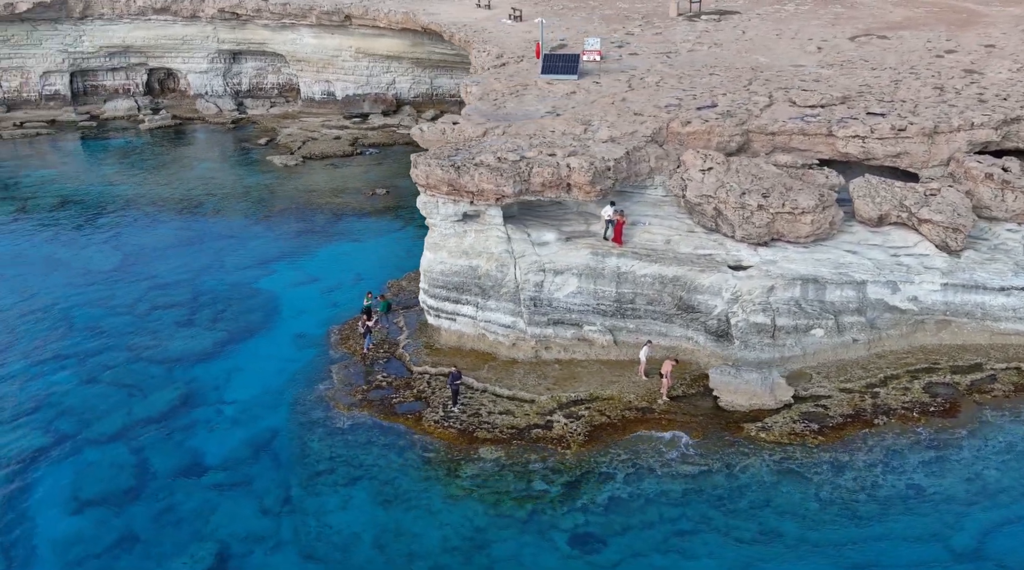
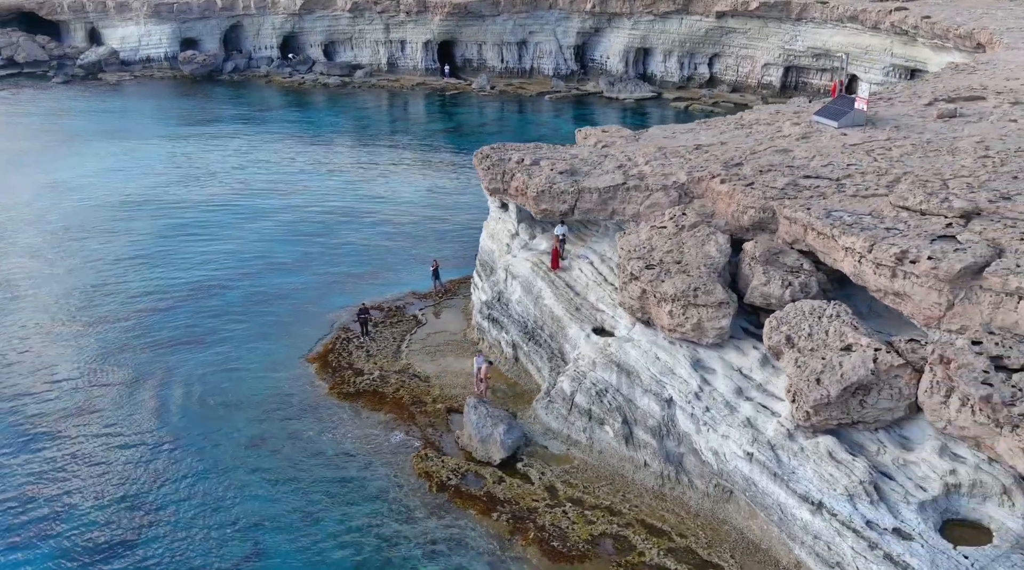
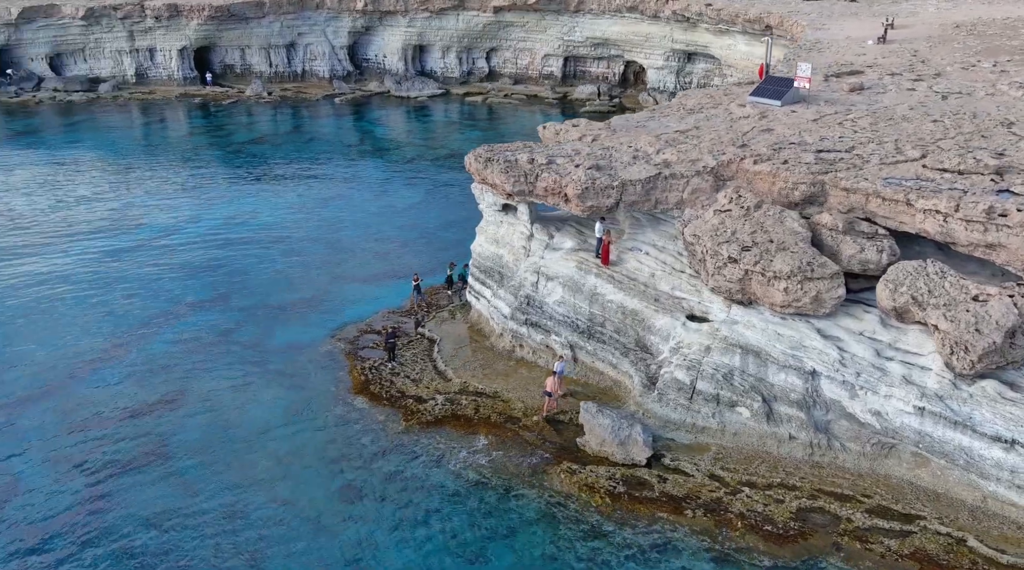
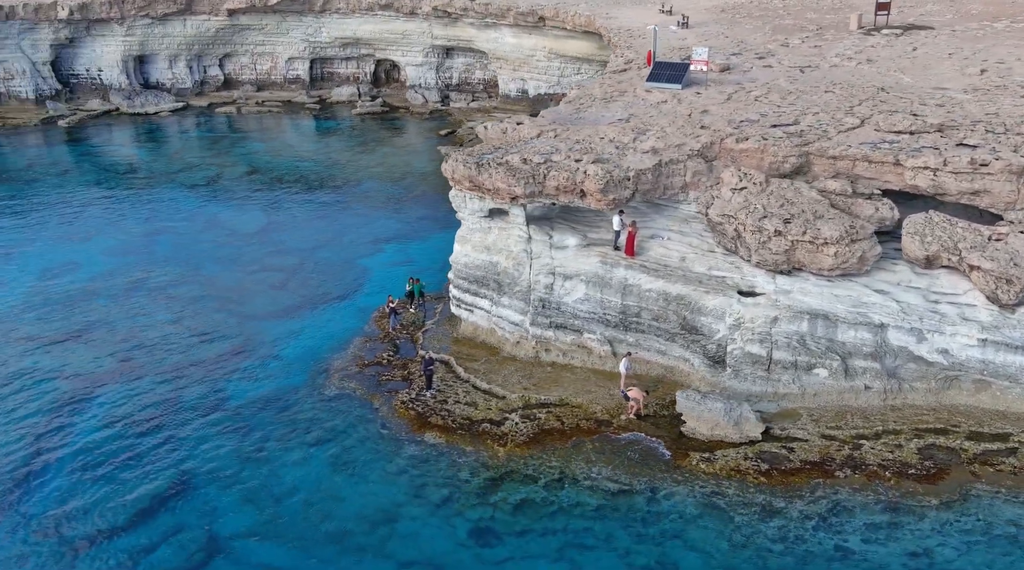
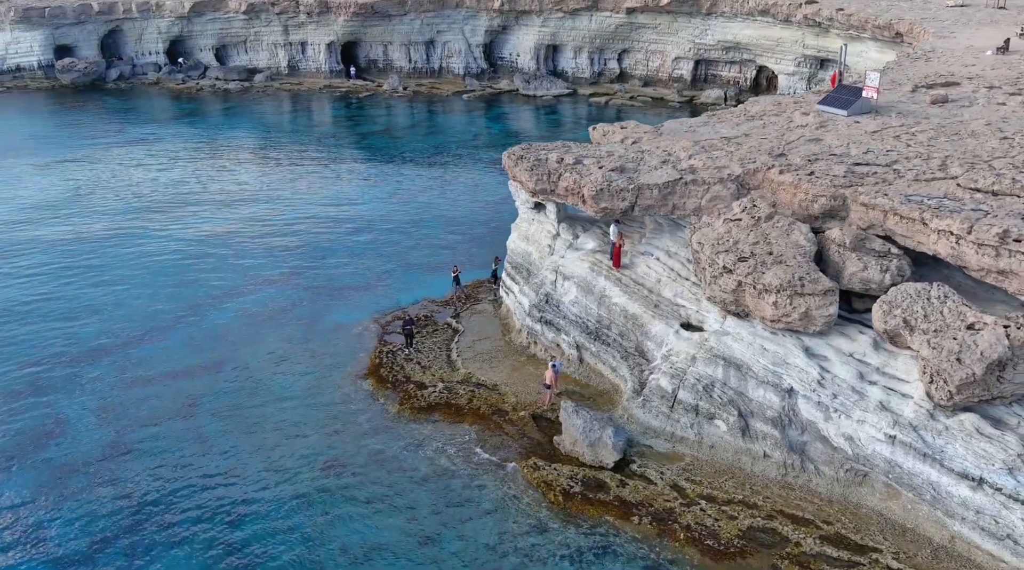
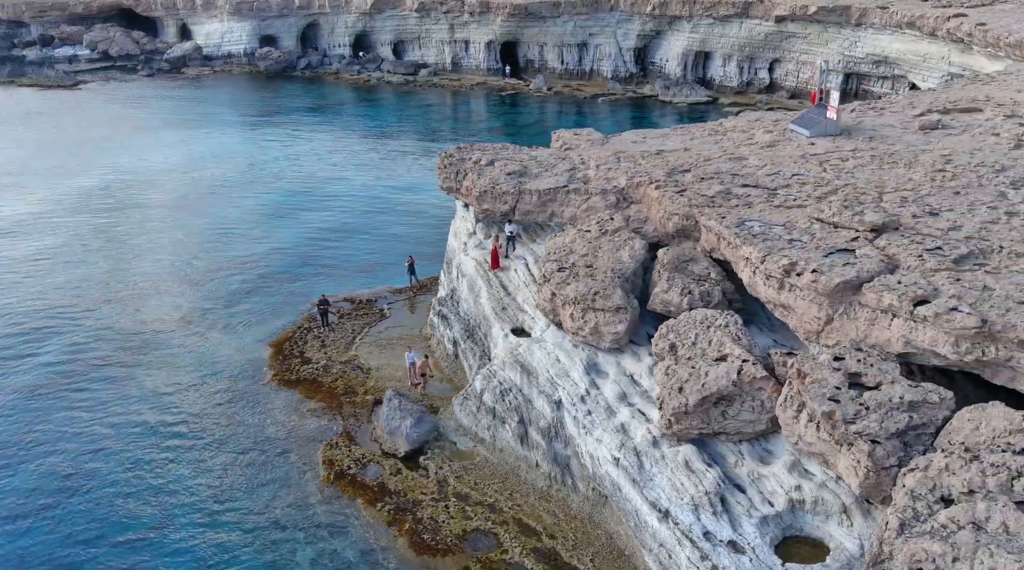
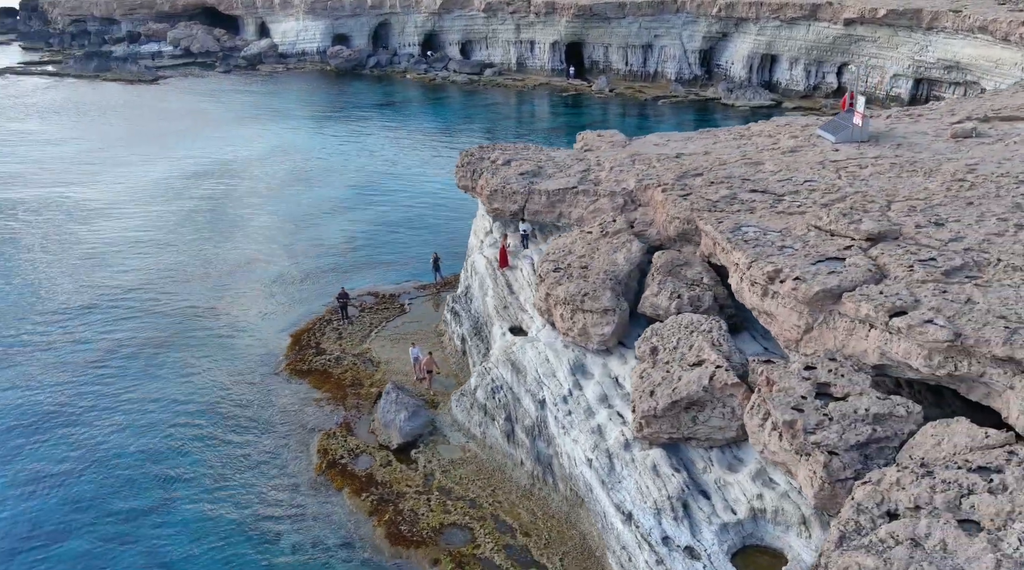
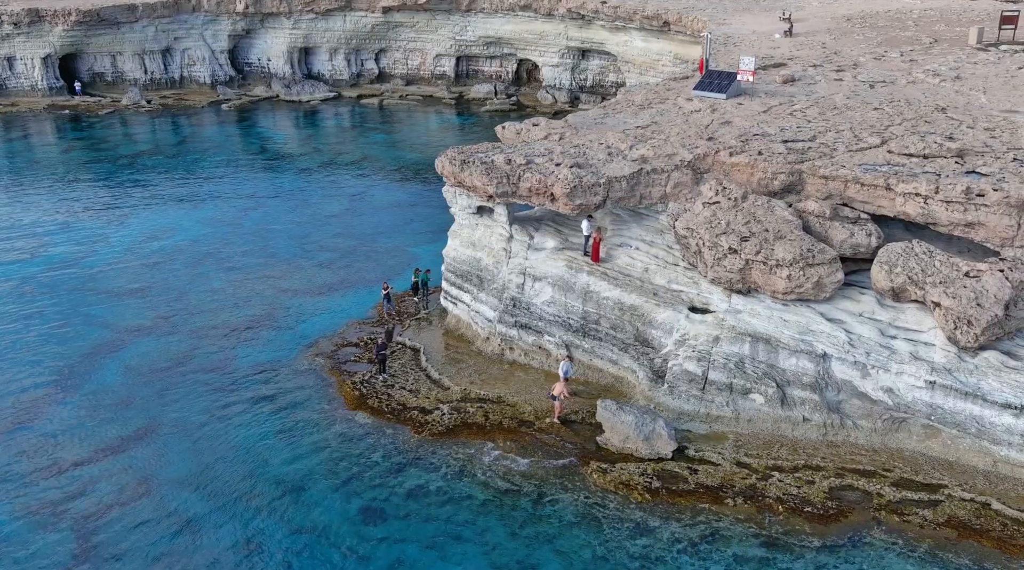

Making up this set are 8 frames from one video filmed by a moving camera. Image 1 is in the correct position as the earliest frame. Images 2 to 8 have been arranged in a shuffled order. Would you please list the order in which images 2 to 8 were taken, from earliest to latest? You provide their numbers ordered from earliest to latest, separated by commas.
4, 8, 3, 5, 2, 6, 7
